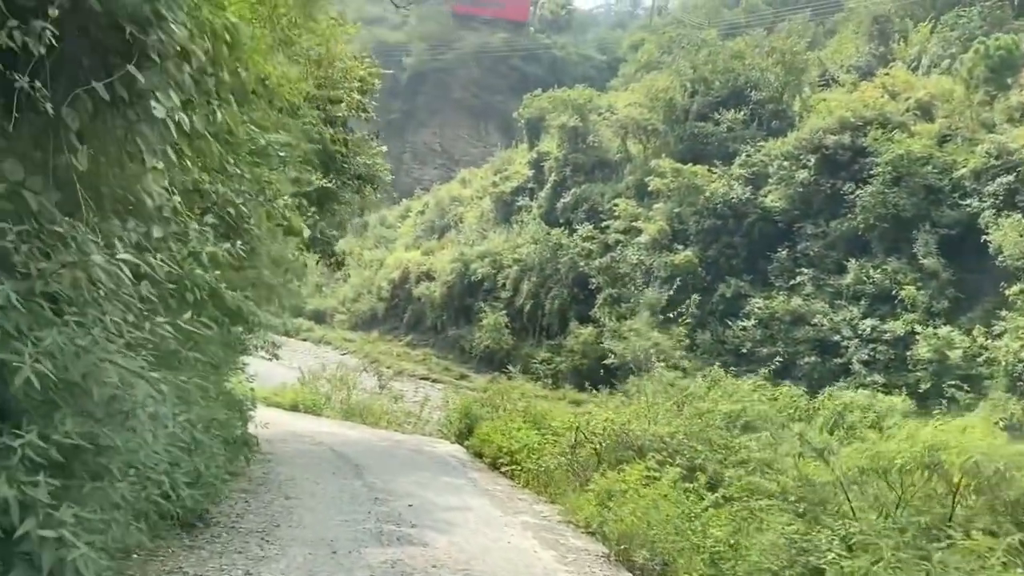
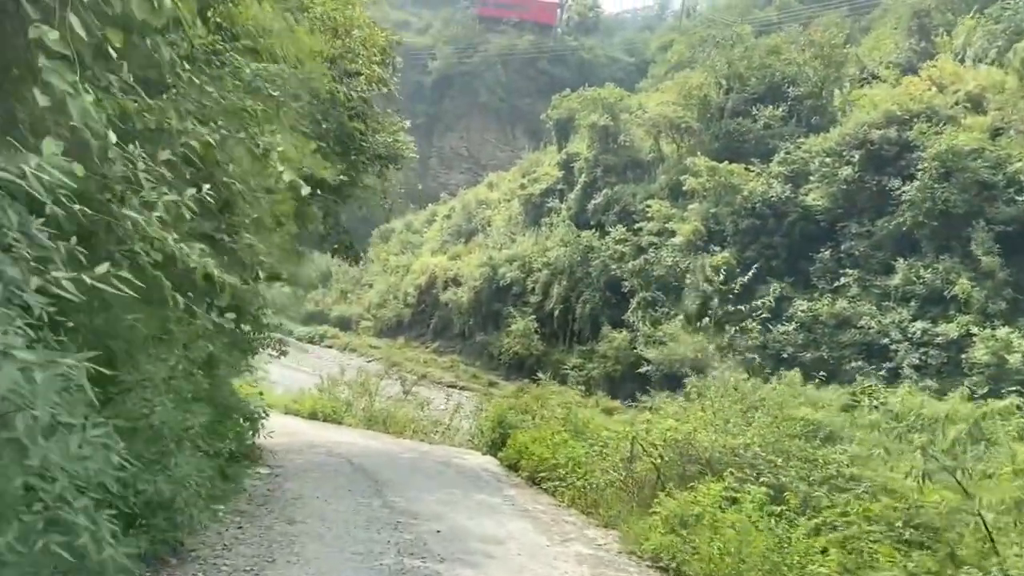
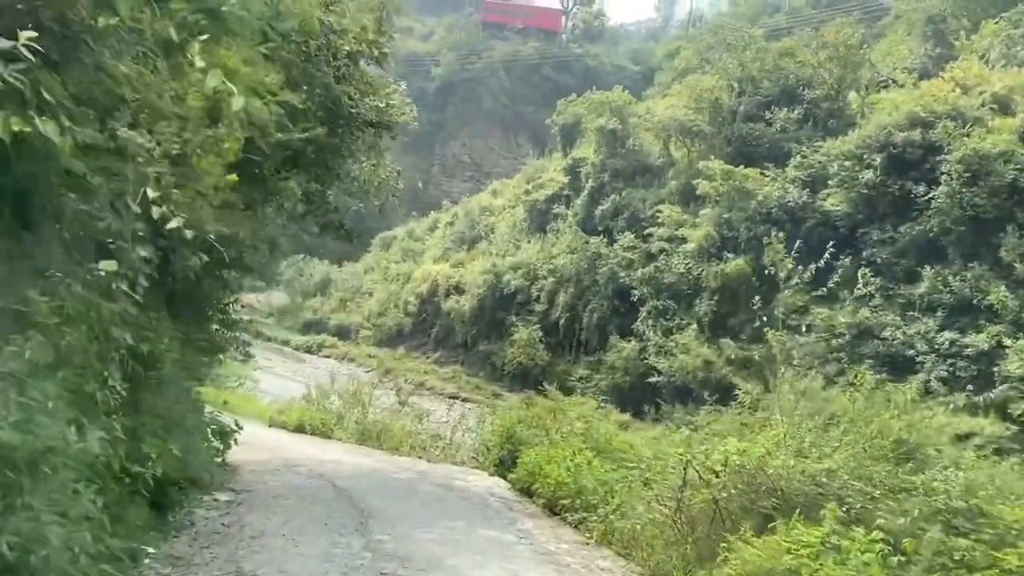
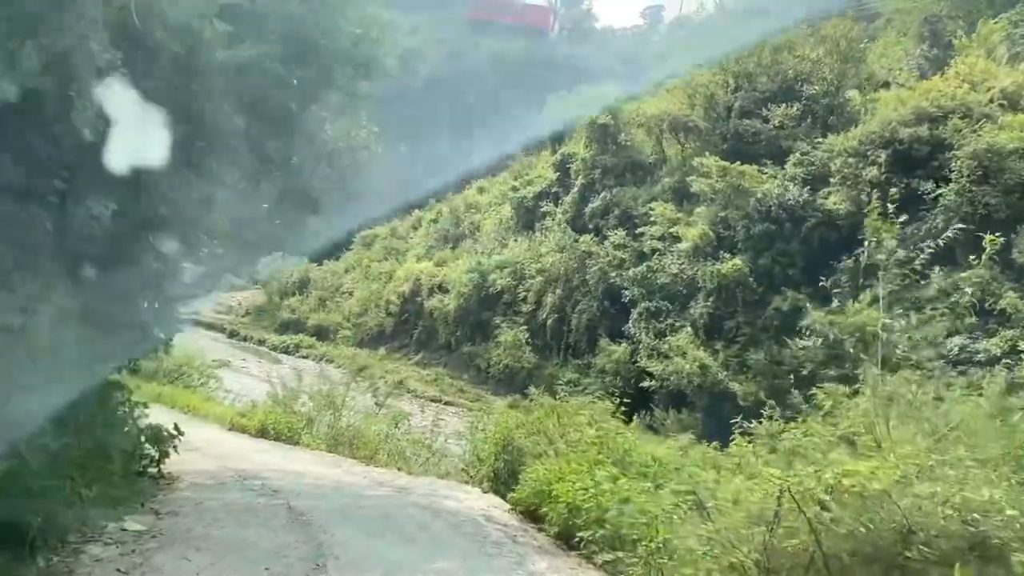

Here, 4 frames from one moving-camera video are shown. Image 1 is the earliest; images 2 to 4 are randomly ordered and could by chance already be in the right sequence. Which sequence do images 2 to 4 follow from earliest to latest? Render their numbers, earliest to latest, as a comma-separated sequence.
2, 3, 4
